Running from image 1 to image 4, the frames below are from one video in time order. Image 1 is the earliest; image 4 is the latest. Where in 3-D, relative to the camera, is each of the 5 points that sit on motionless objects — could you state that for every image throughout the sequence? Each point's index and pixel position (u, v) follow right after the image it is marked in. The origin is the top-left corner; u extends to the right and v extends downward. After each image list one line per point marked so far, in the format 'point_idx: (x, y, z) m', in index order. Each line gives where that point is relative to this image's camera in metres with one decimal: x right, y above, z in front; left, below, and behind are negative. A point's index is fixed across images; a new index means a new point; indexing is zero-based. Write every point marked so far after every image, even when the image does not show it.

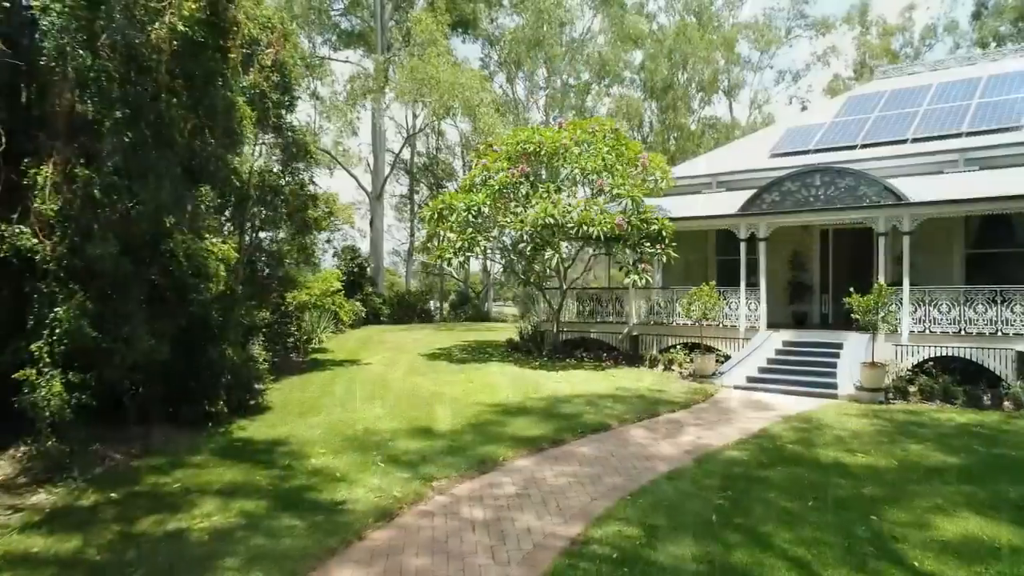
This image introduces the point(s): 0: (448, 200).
0: (-1.4, +1.9, +16.5) m
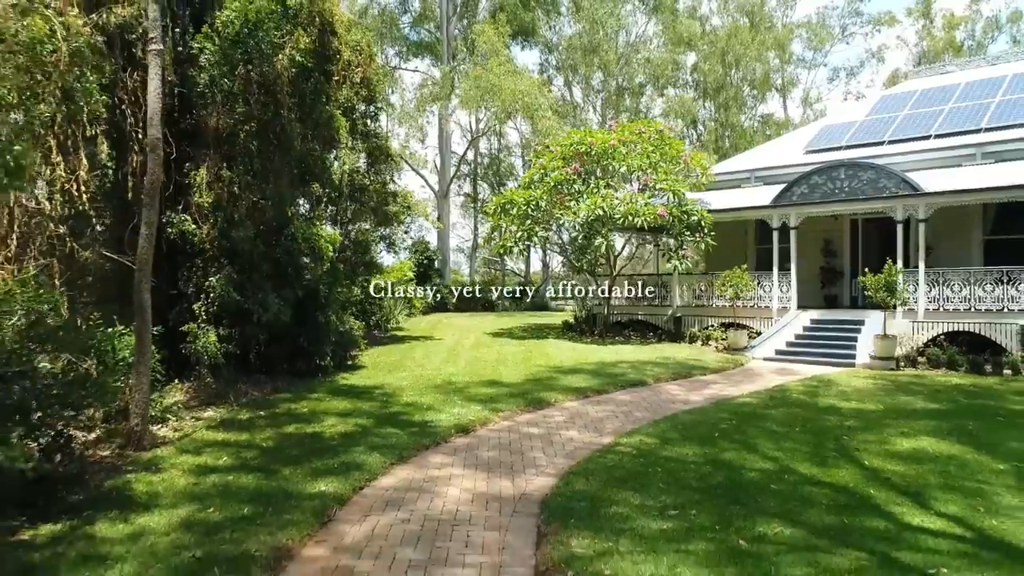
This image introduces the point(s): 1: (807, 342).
0: (-0.1, +2.2, +18.5) m
1: (+5.7, -1.0, +14.9) m
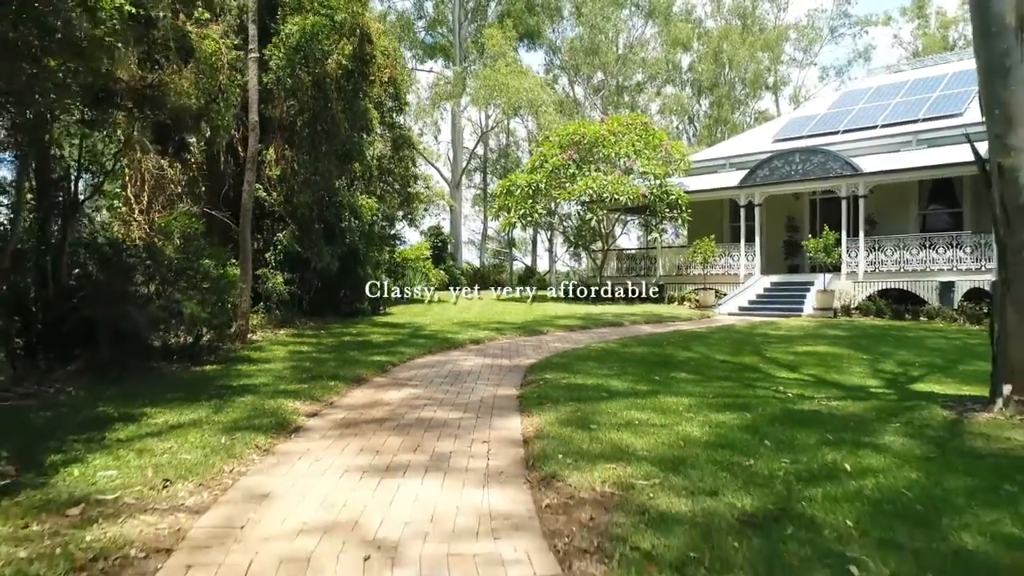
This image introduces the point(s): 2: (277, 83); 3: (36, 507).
0: (+0.1, +3.0, +21.3) m
1: (+5.8, -0.3, +17.6) m
2: (-3.9, +3.4, +12.7) m
3: (-2.1, -1.0, +3.4) m
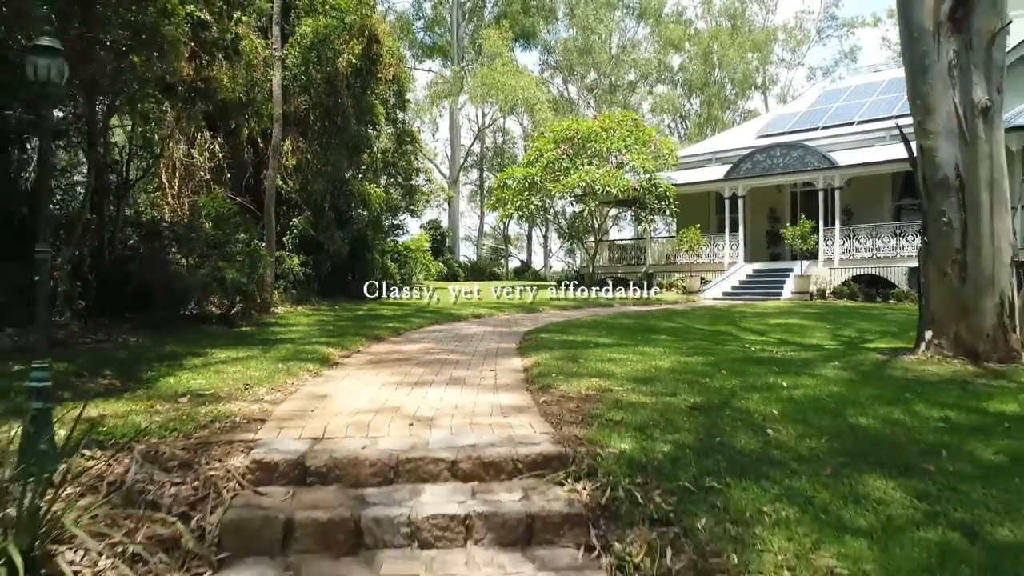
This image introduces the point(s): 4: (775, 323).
0: (0.0, +3.3, +22.4) m
1: (+5.7, +0.1, +18.7) m
2: (-3.9, +3.7, +13.7) m
3: (-2.1, -0.6, +4.5) m
4: (+3.8, -0.5, +11.3) m
